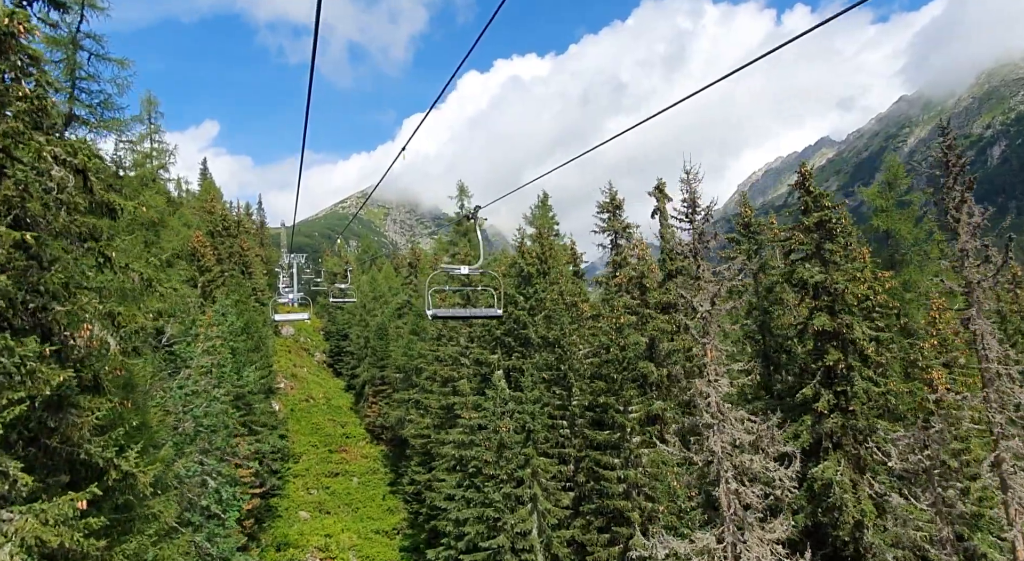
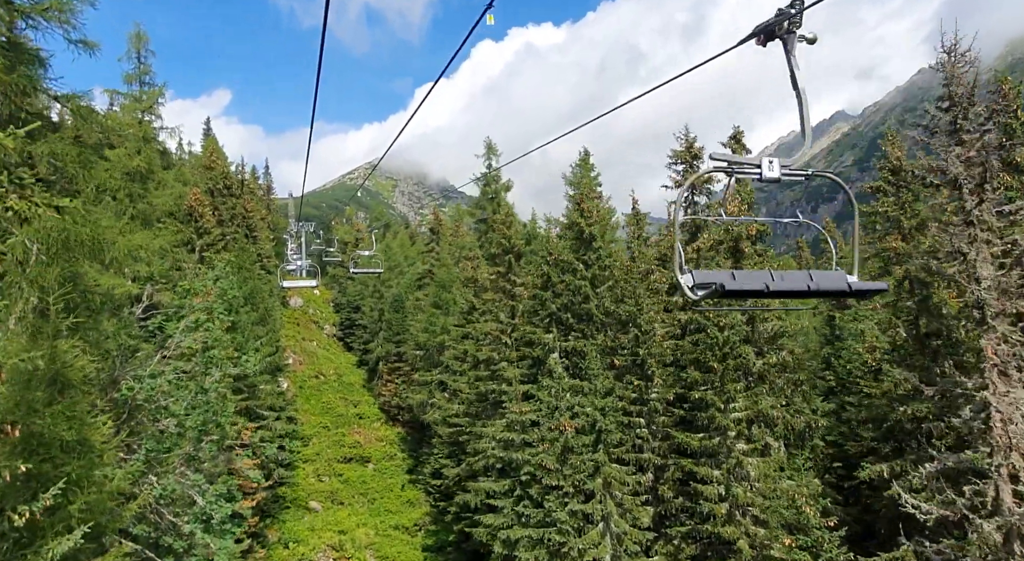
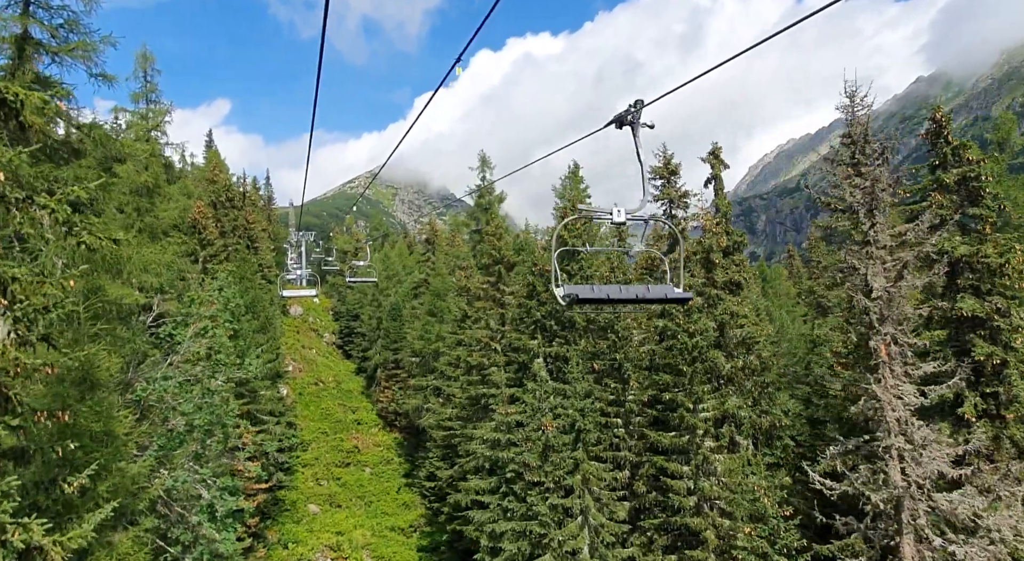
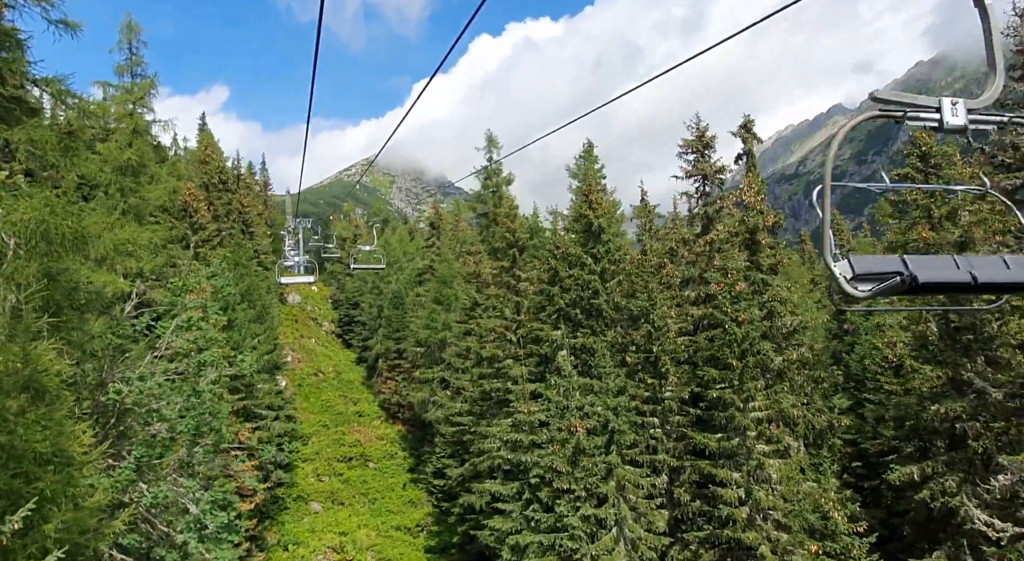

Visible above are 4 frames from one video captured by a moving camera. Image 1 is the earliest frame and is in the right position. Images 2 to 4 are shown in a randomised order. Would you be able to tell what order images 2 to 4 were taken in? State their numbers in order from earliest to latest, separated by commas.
3, 2, 4
